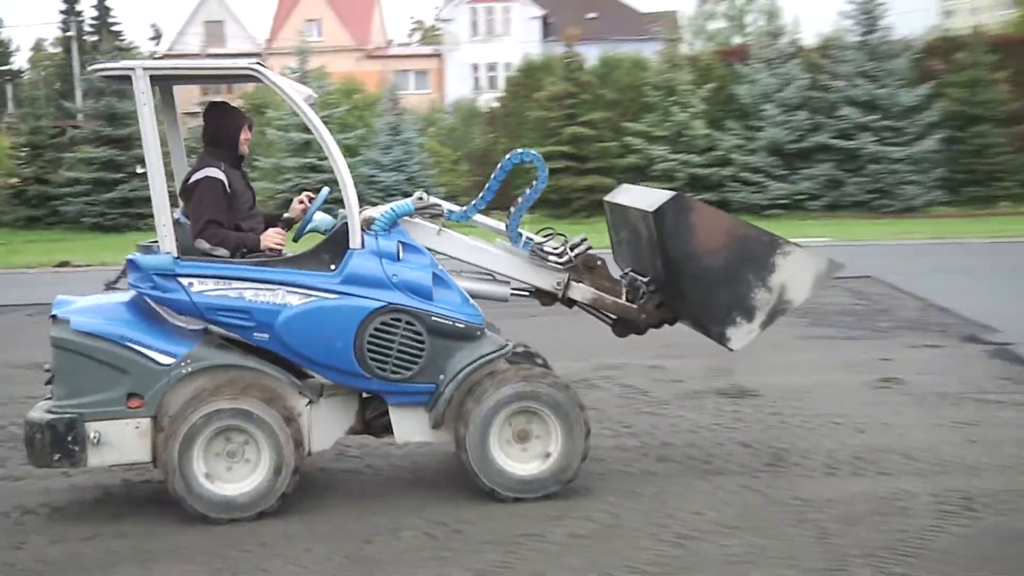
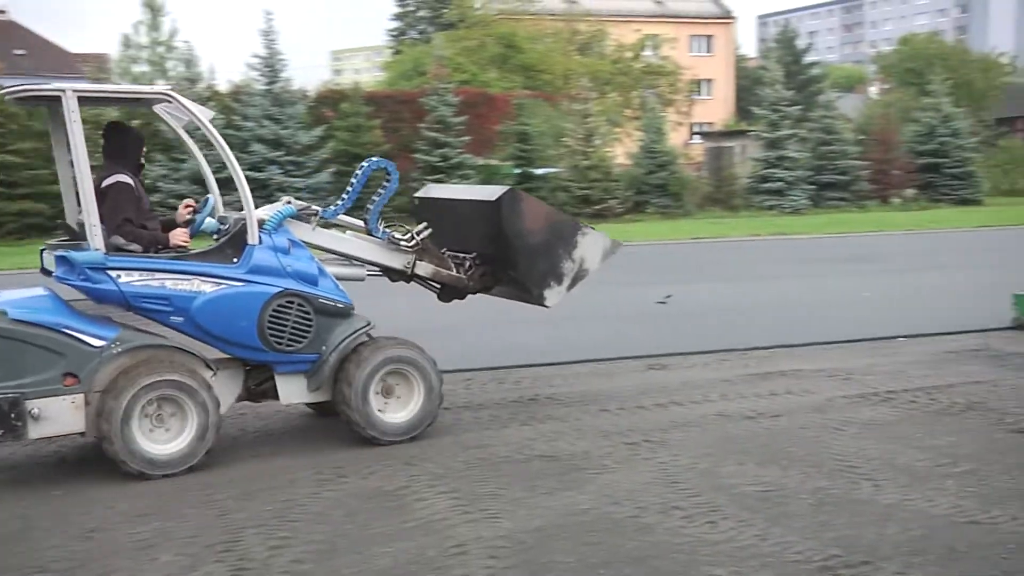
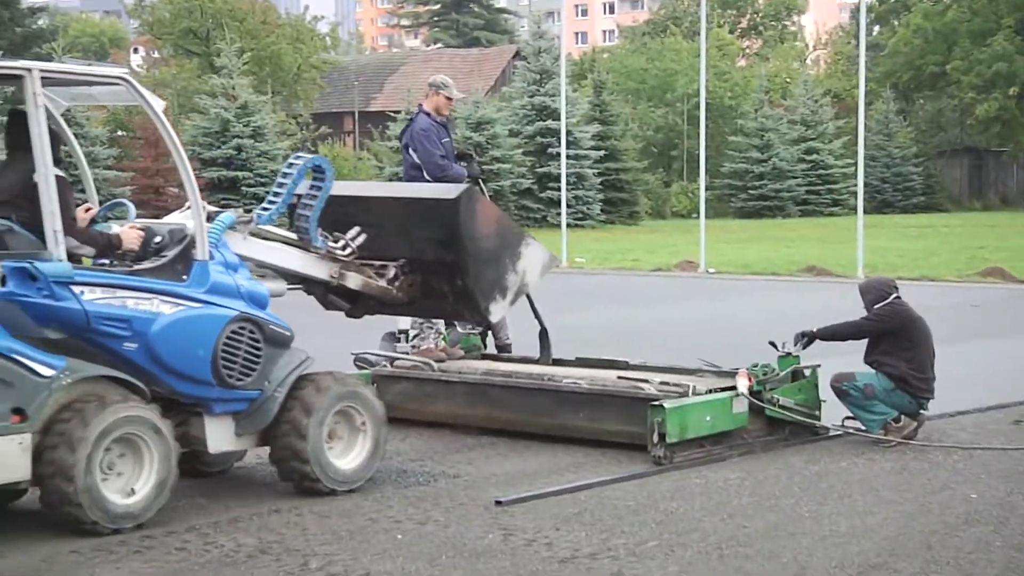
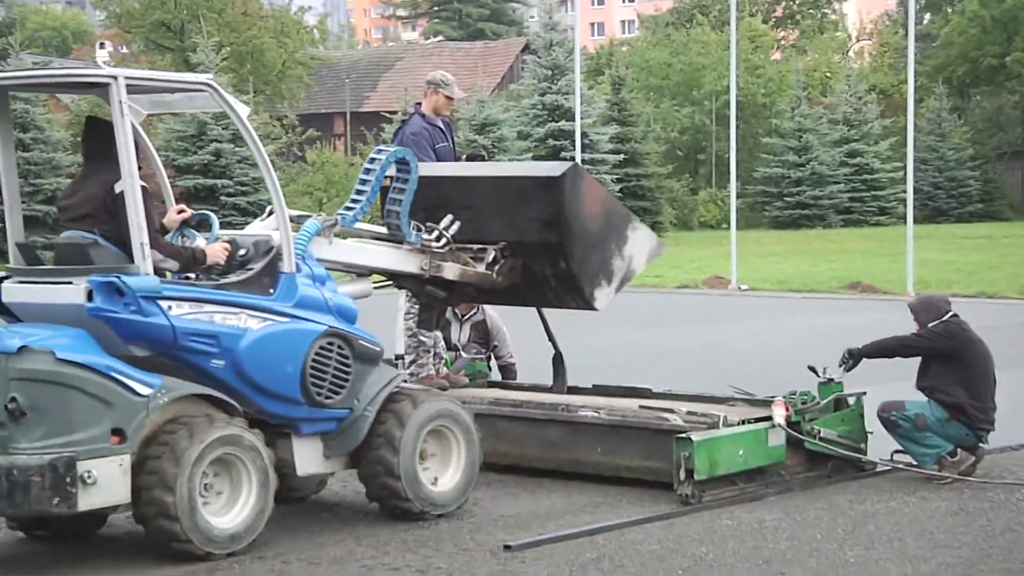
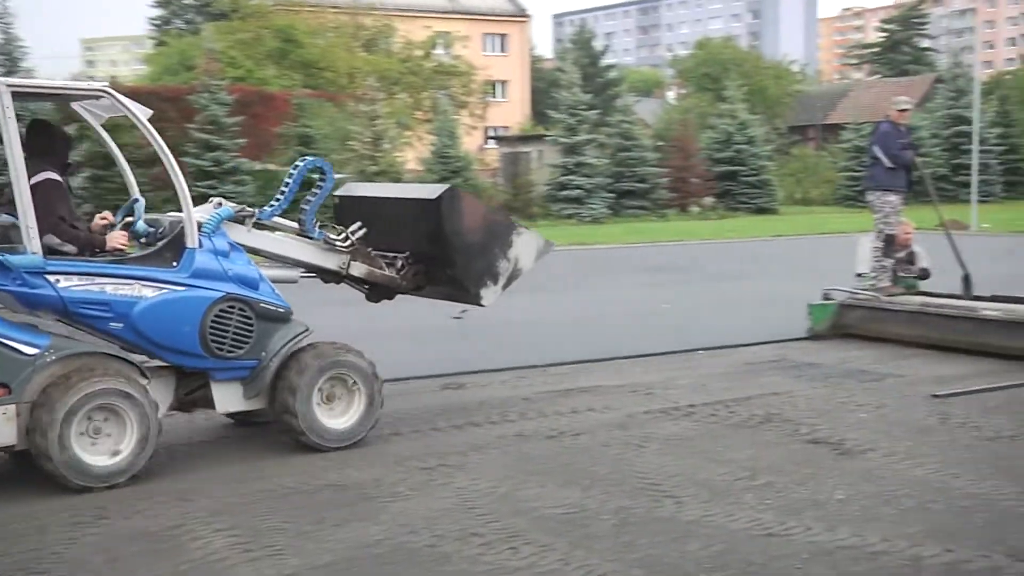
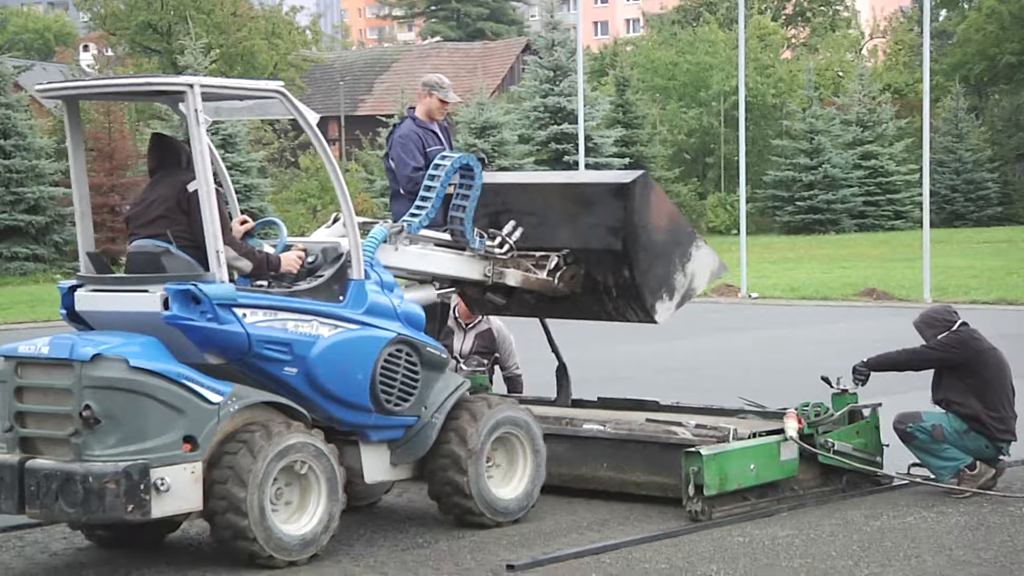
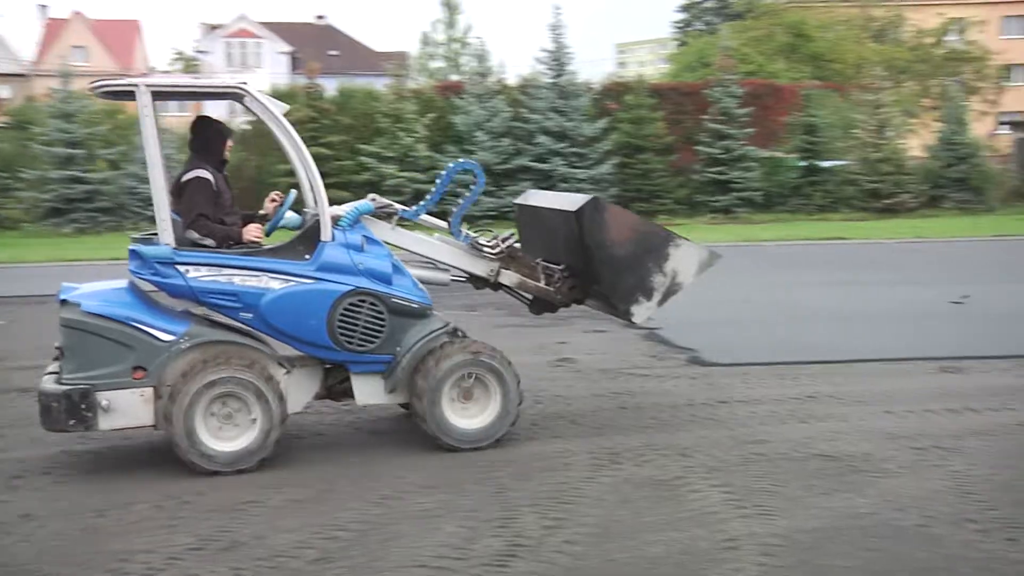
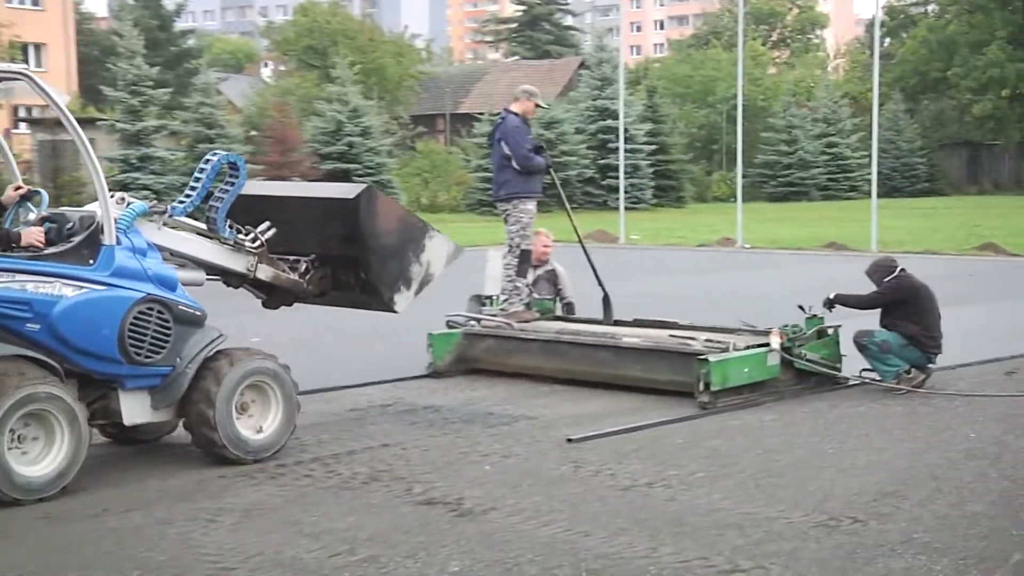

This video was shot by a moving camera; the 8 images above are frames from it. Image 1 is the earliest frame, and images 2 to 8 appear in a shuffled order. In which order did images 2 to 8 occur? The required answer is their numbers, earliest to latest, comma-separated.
7, 2, 5, 8, 3, 4, 6
